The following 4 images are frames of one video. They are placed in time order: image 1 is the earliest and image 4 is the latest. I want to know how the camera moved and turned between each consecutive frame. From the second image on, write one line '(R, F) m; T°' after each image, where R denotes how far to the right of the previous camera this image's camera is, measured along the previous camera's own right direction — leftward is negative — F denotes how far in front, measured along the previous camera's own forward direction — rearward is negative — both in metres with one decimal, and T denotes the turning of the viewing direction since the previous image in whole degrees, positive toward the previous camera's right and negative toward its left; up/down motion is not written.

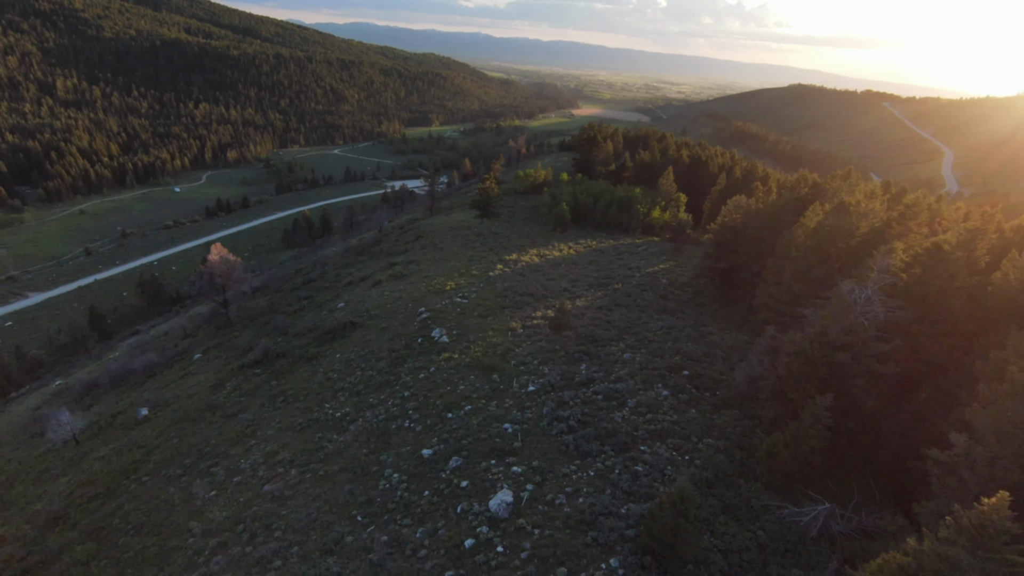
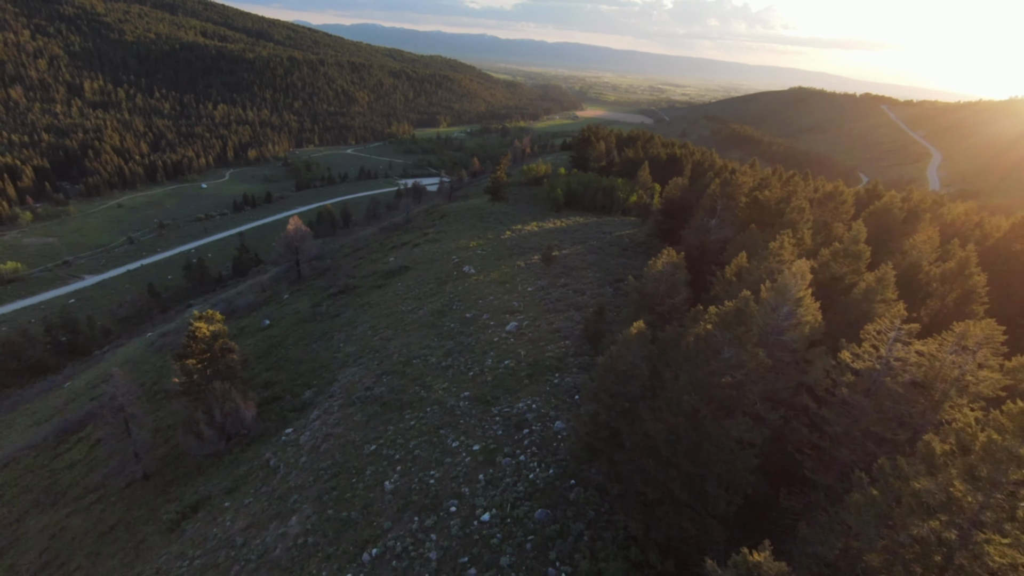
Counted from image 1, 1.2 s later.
(-0.1, -11.7) m; 0°
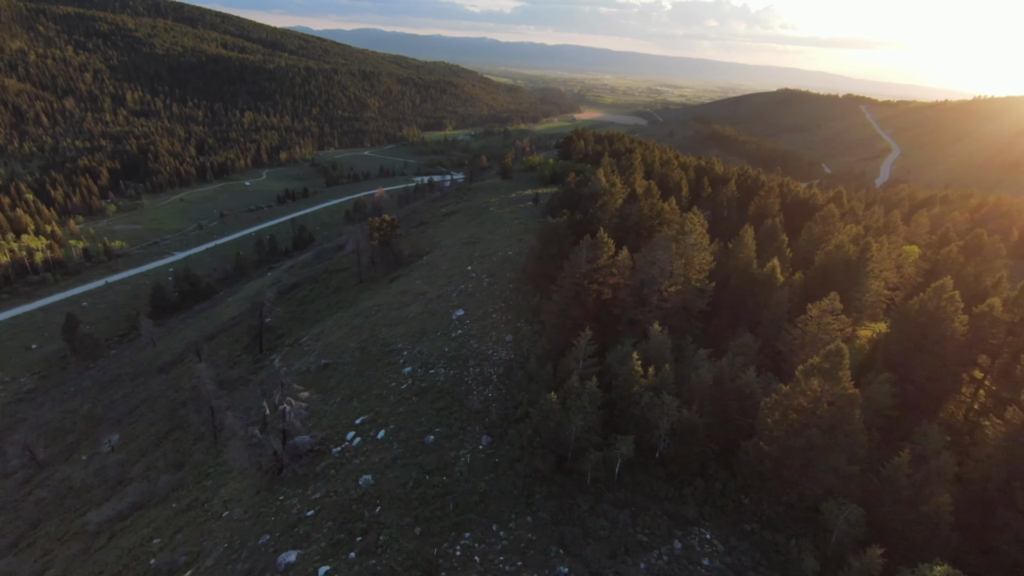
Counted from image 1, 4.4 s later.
(-0.4, -29.1) m; 0°
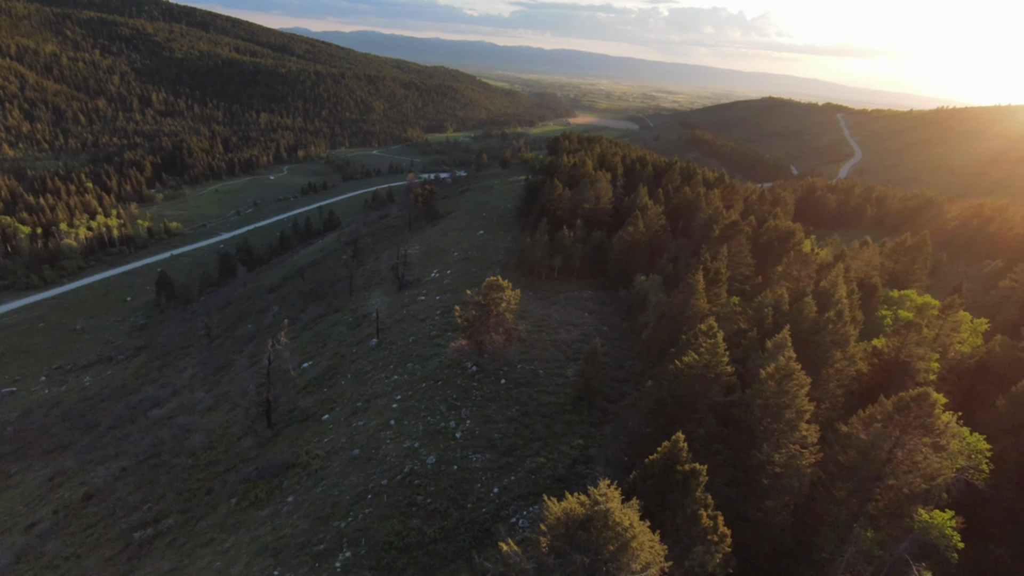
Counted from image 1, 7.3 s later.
(-0.3, -26.0) m; 0°
